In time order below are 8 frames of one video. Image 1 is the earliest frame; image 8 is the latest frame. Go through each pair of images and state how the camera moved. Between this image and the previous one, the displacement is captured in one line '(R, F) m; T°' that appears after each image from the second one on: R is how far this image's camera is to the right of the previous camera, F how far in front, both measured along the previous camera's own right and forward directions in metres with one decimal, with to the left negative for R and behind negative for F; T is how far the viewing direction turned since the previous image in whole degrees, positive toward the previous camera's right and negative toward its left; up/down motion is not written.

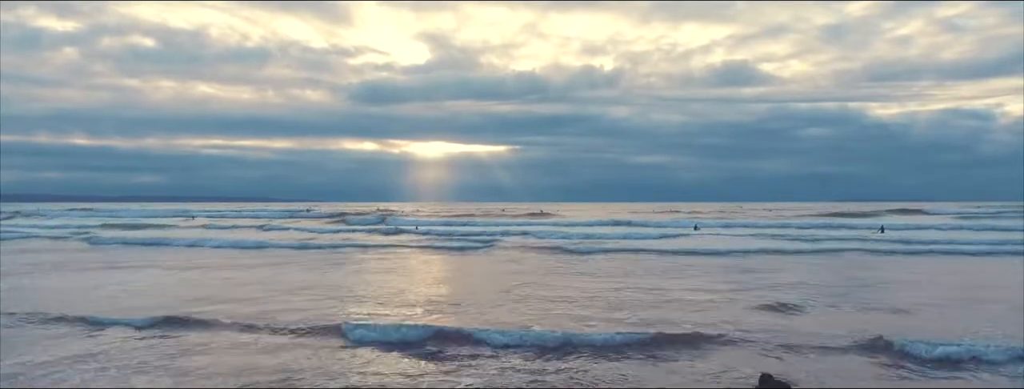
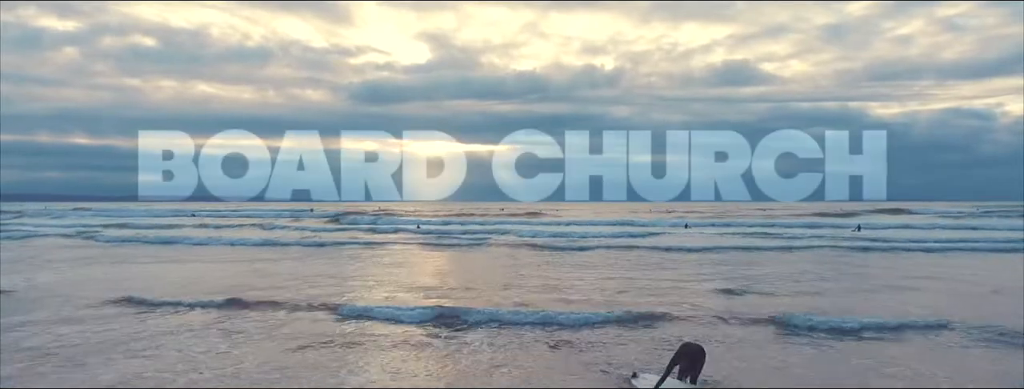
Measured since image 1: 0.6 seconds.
(-2.2, -0.6) m; 0°
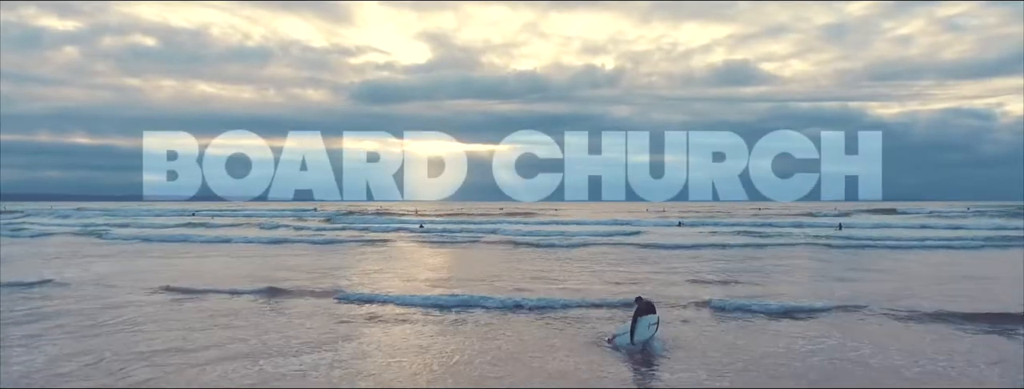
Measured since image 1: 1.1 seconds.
(+0.1, -1.8) m; 0°
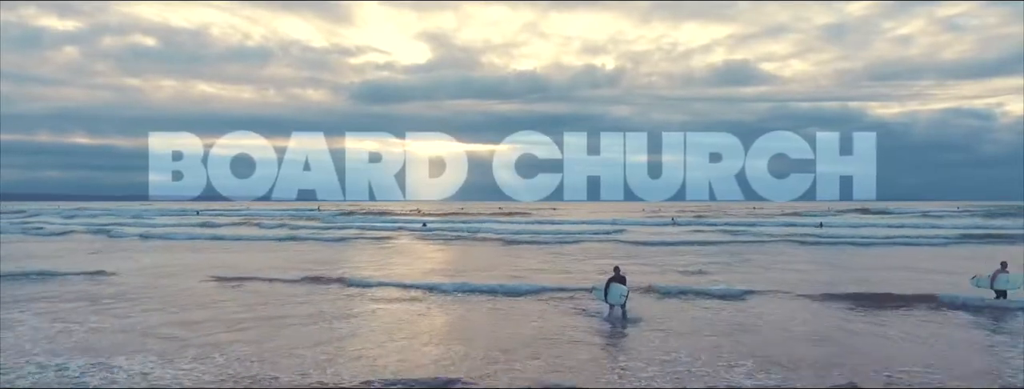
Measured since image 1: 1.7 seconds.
(+0.1, -2.2) m; 0°
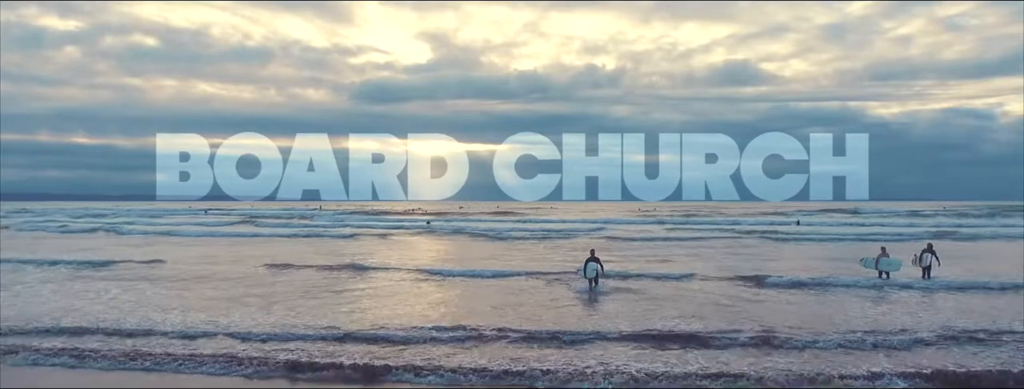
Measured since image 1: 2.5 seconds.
(+0.1, -3.1) m; 0°
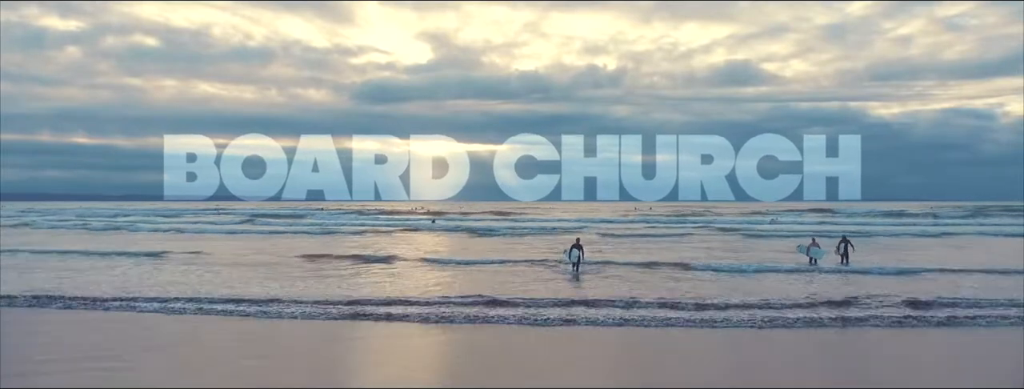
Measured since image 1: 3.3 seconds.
(+0.2, -3.2) m; 0°
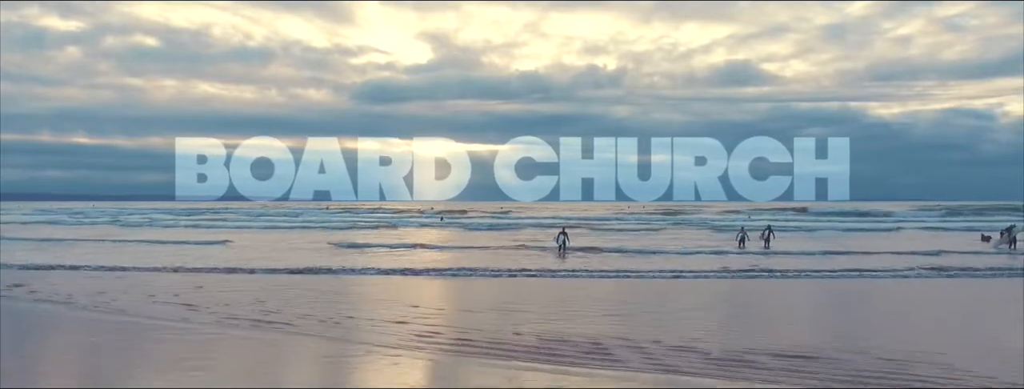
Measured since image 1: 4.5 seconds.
(+0.1, -5.1) m; 0°
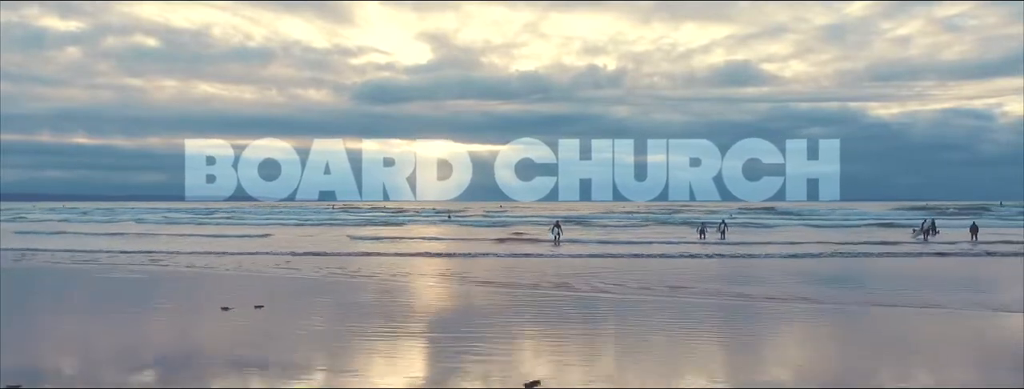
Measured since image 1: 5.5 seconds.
(0.0, -4.5) m; 0°
